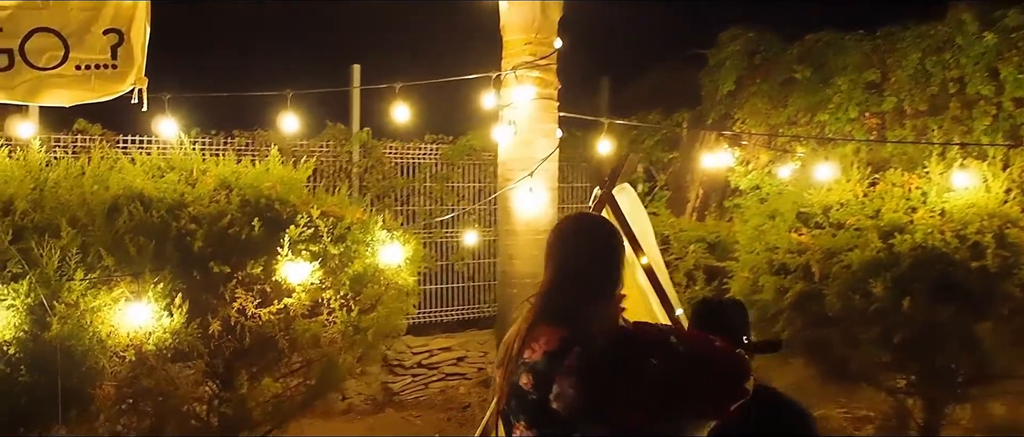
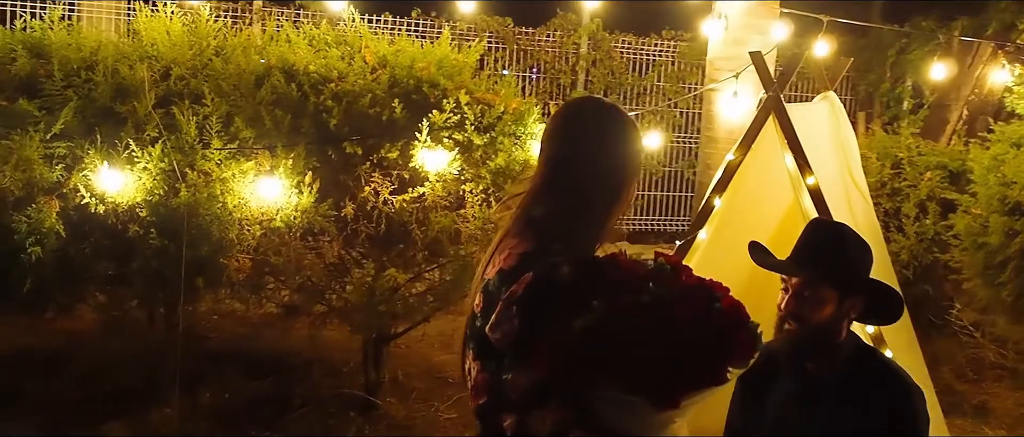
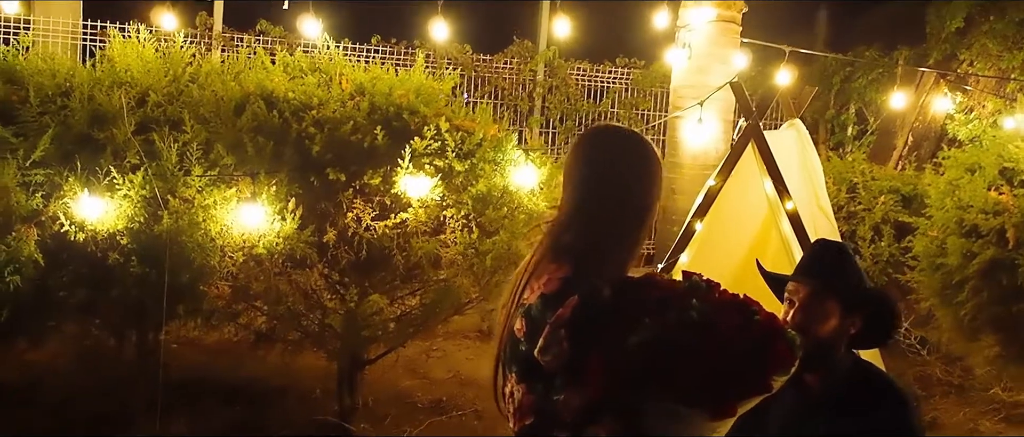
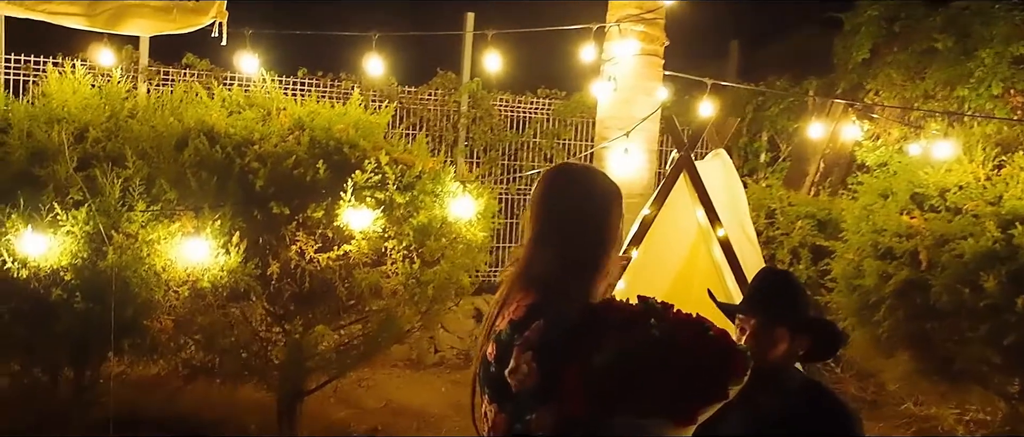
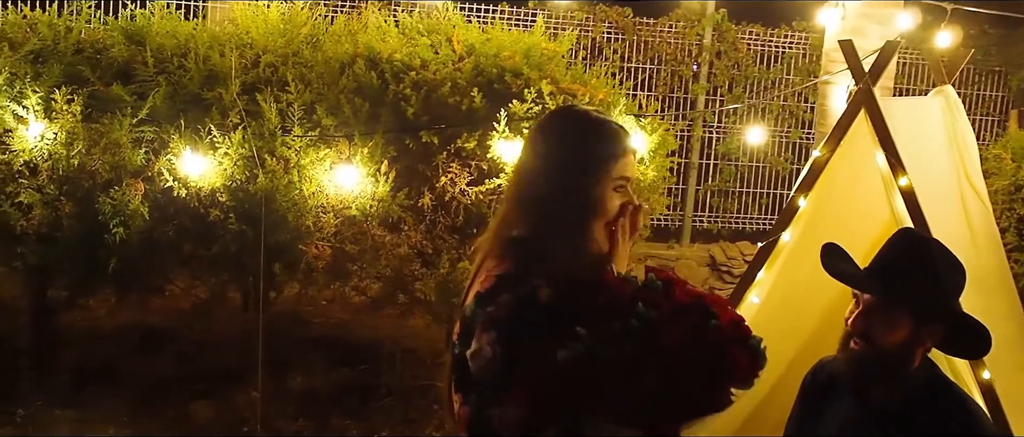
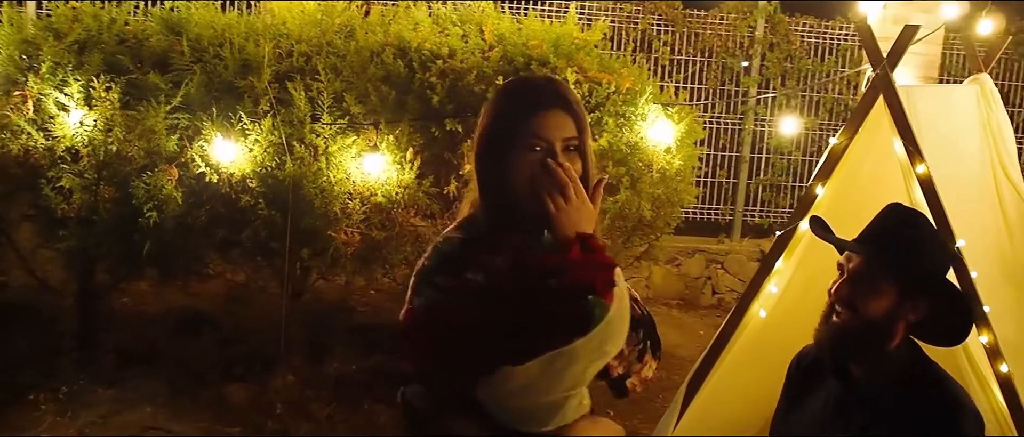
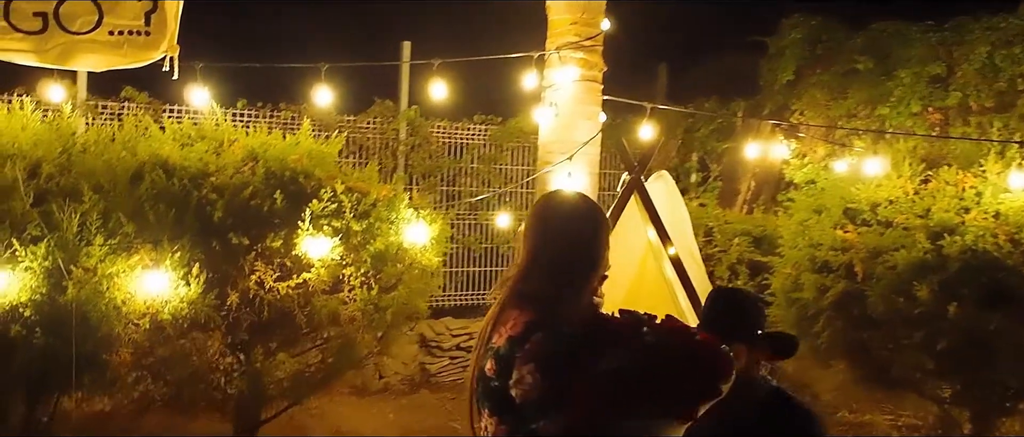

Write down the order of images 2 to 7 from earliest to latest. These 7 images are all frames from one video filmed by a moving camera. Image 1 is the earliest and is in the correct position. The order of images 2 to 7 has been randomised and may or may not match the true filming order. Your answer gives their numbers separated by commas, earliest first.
7, 4, 3, 2, 5, 6
